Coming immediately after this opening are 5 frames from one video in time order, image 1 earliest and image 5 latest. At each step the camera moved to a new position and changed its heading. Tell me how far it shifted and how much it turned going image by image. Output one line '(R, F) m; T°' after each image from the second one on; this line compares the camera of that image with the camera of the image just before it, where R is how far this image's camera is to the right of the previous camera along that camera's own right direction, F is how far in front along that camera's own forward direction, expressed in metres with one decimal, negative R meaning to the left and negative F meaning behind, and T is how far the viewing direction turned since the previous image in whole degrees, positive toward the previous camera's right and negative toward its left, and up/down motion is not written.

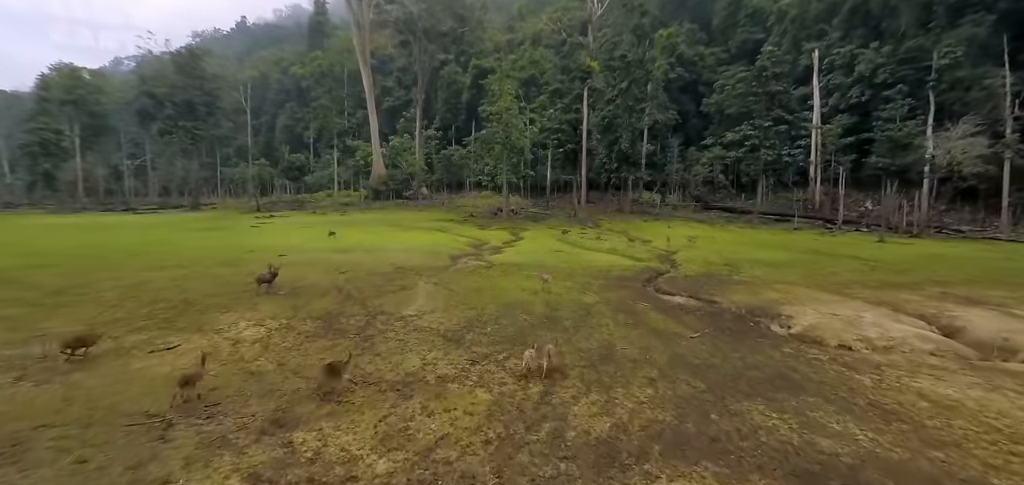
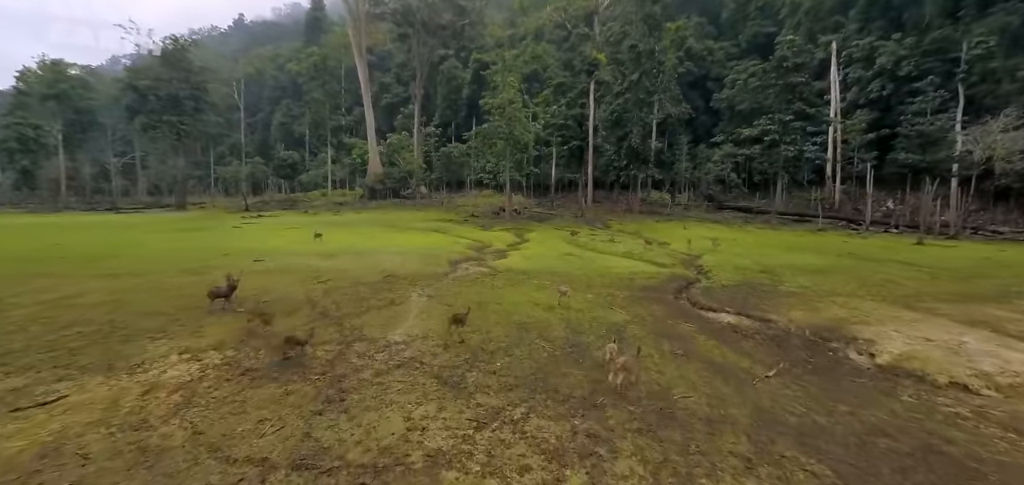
(-0.2, +1.9) m; 0°
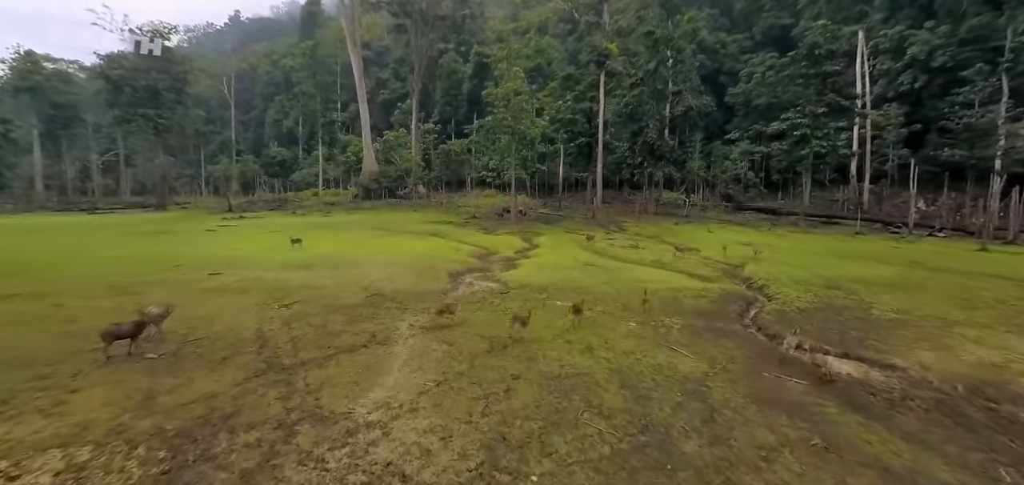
(-0.4, +2.6) m; 0°
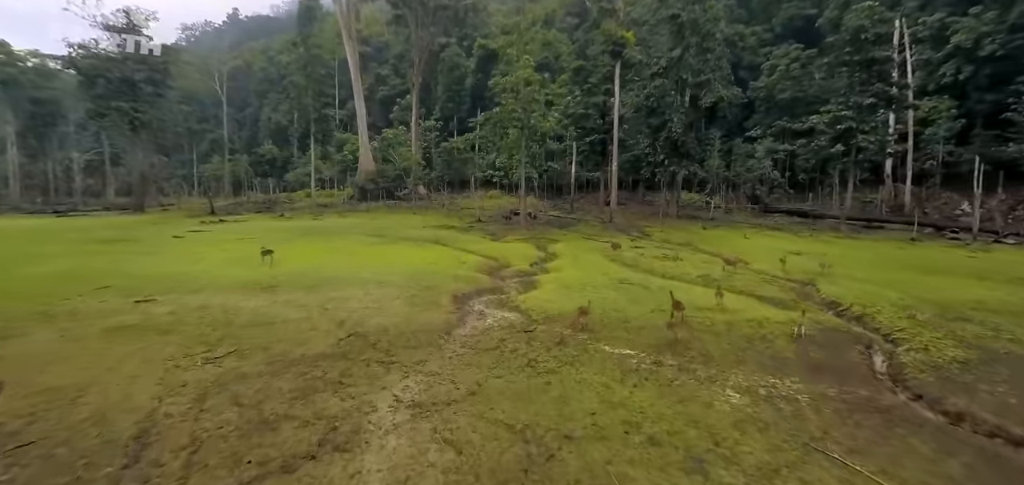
(-0.5, +2.8) m; 0°
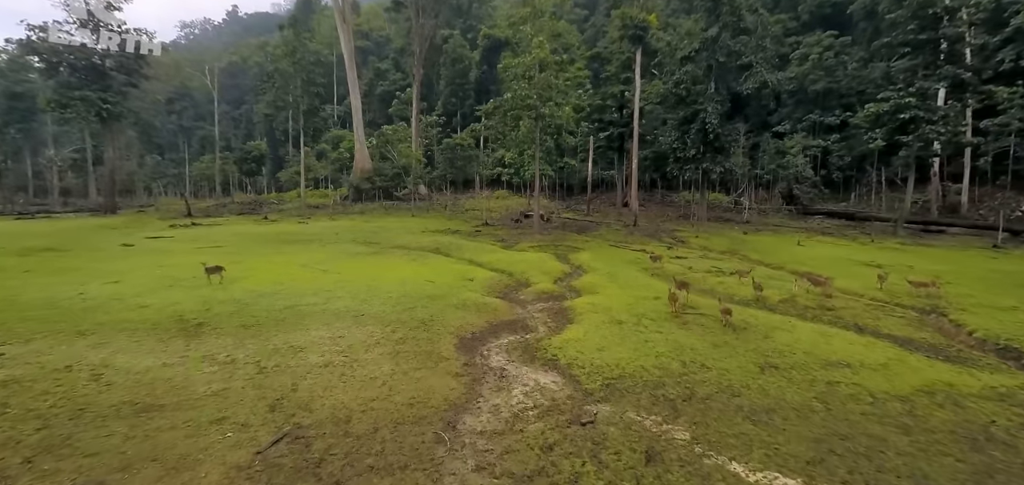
(-0.5, +3.1) m; 0°
